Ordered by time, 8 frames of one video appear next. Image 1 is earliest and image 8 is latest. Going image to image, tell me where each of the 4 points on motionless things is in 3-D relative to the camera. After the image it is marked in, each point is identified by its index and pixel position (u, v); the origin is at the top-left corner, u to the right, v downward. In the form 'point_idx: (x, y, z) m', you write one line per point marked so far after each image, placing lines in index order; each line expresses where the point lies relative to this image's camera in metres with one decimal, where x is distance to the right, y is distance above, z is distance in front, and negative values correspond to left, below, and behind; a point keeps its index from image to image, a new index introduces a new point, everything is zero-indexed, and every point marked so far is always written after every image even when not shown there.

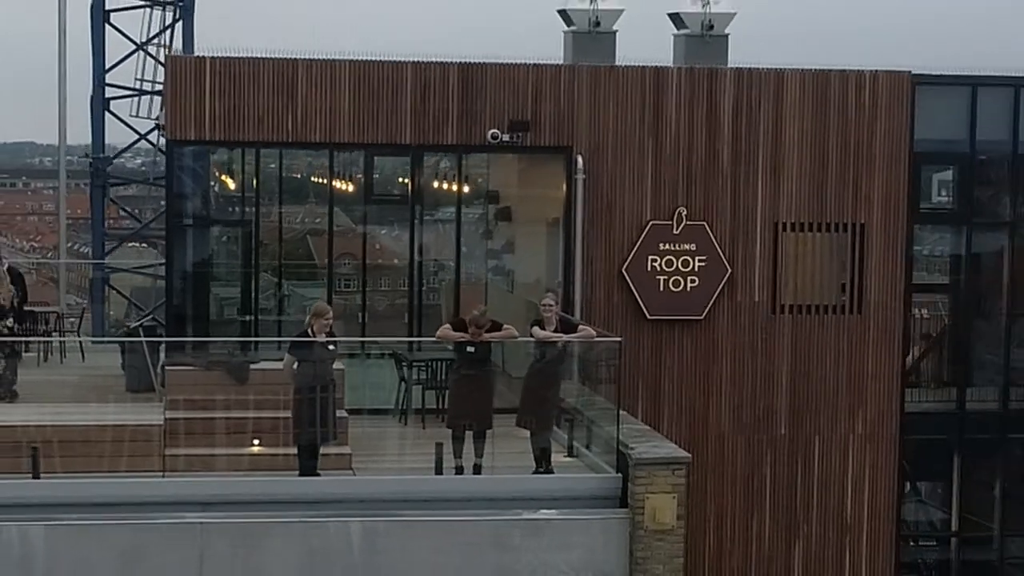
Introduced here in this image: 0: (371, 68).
0: (-0.7, +1.2, +9.1) m
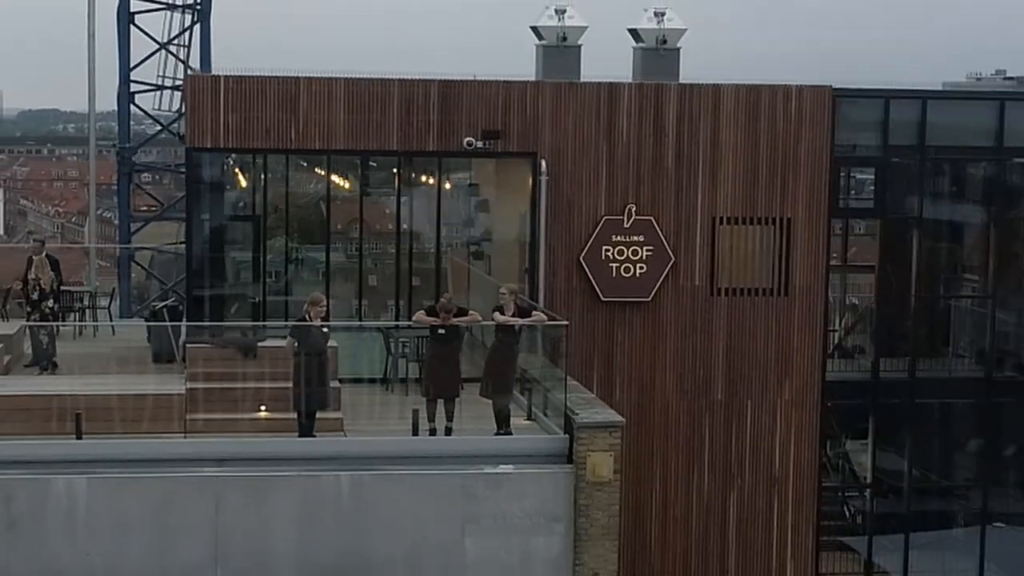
0: (-0.9, +1.2, +10.6) m
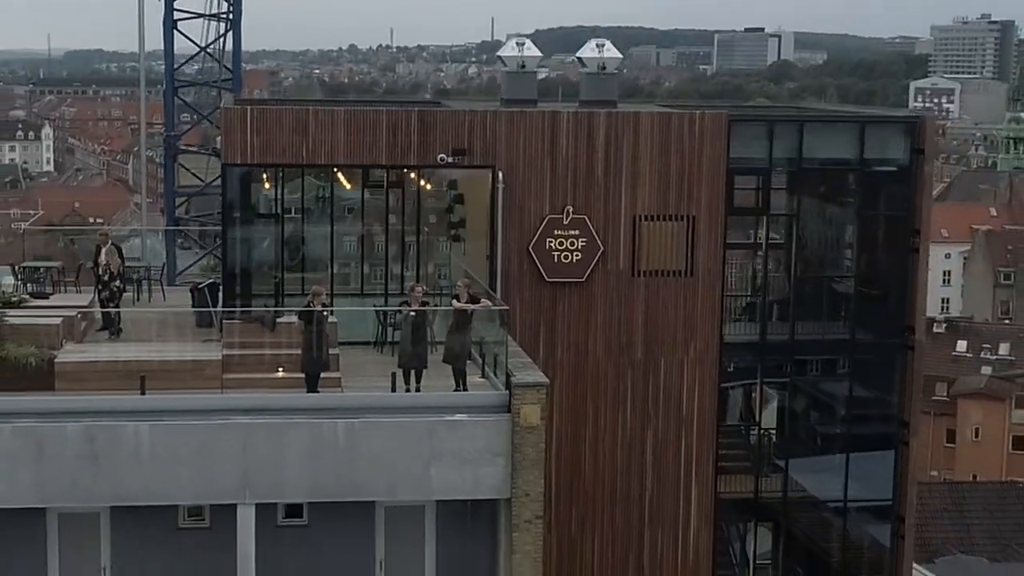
0: (-1.2, +1.4, +13.6) m
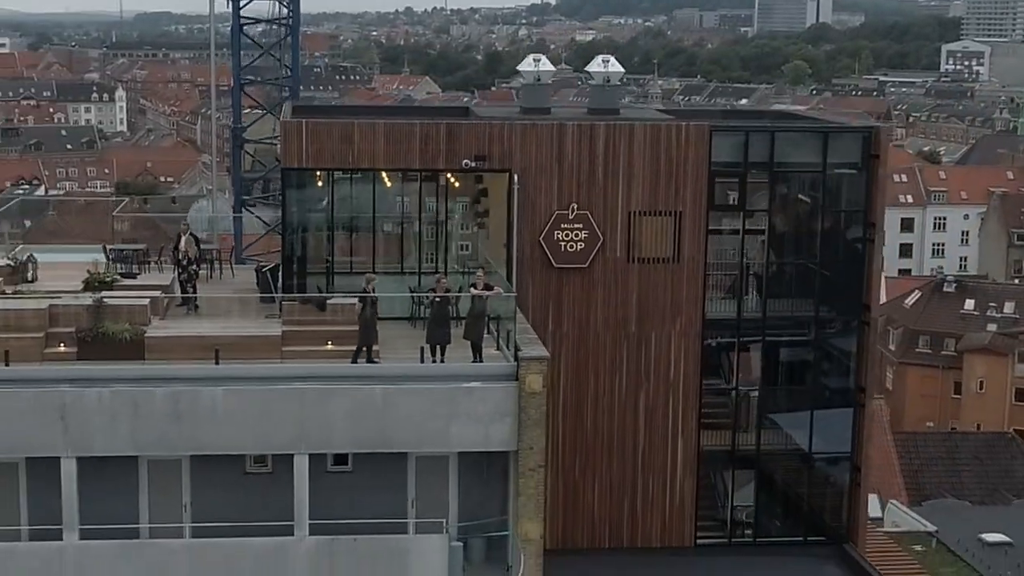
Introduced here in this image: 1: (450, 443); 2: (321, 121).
0: (-1.1, +1.5, +16.2) m
1: (-0.5, -1.3, +14.6) m
2: (-1.8, +1.5, +16.1) m
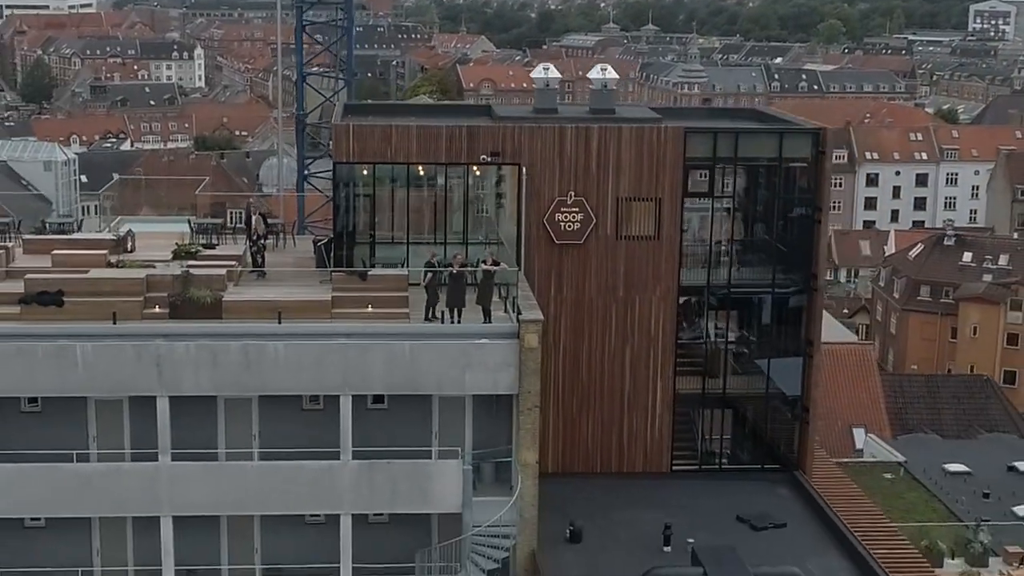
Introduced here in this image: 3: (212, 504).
0: (-1.0, +1.8, +19.8) m
1: (-0.5, -1.0, +18.4) m
2: (-1.7, +1.9, +19.8) m
3: (-3.1, -2.2, +17.9) m
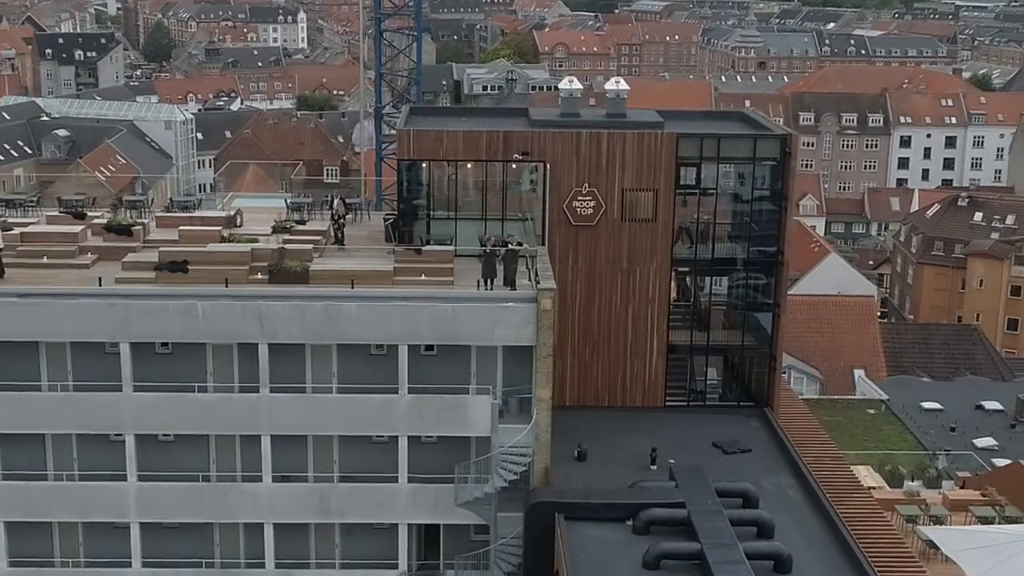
0: (-0.6, +2.2, +25.1) m
1: (-0.2, -0.7, +23.7) m
2: (-1.3, +2.3, +25.0) m
3: (-2.9, -1.9, +23.4) m
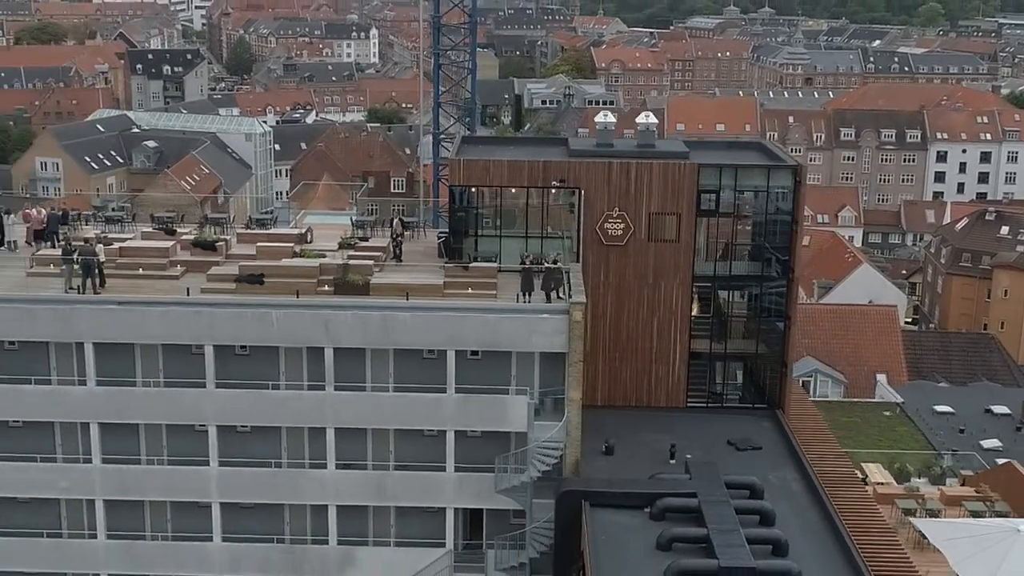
0: (0.0, +2.0, +28.2) m
1: (+0.3, -0.9, +26.9) m
2: (-0.7, +2.1, +28.2) m
3: (-2.3, -2.0, +26.7) m
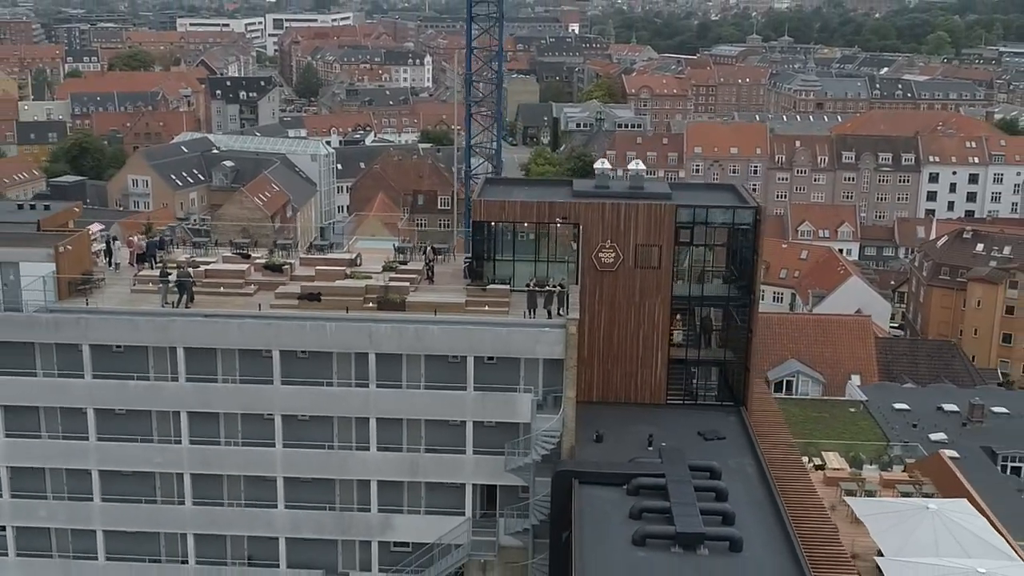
0: (+0.2, +1.7, +34.5) m
1: (+0.5, -1.3, +33.2) m
2: (-0.4, +1.8, +34.5) m
3: (-2.2, -2.4, +33.1) m
